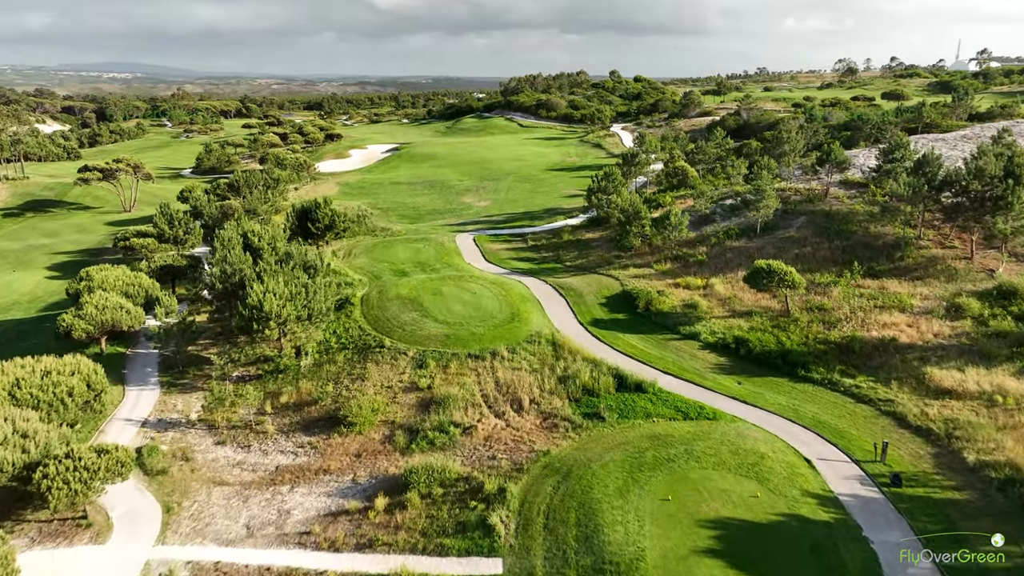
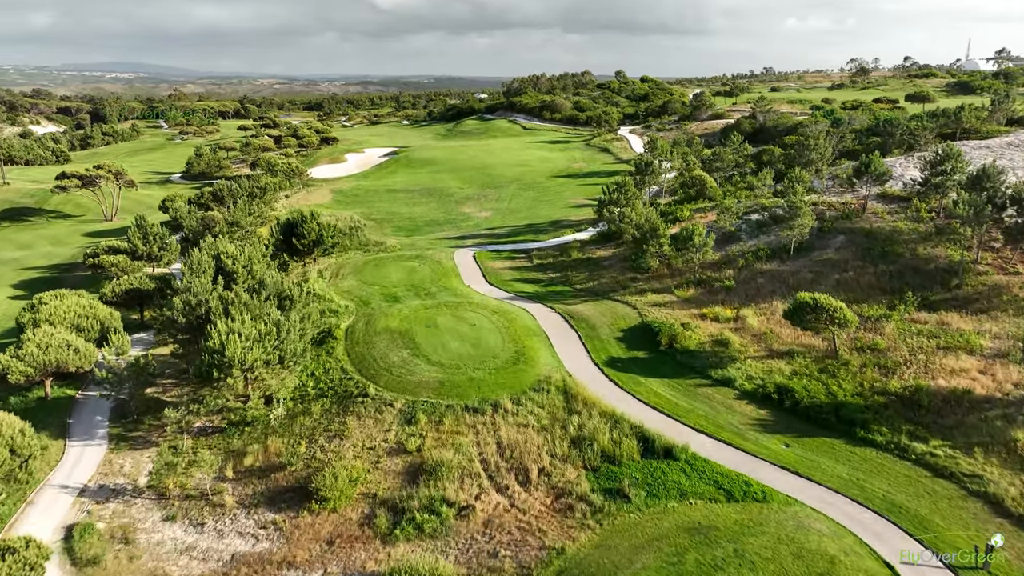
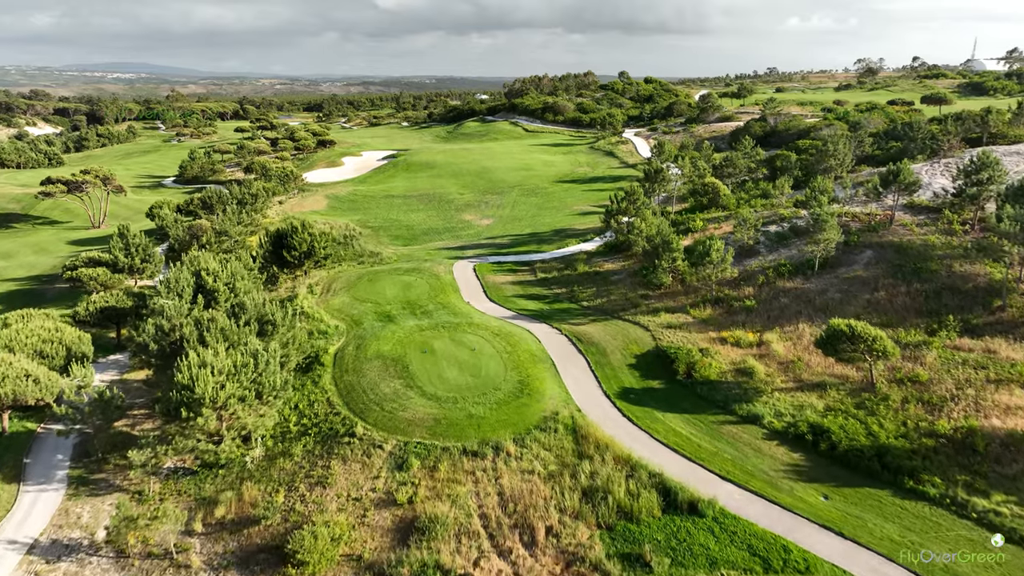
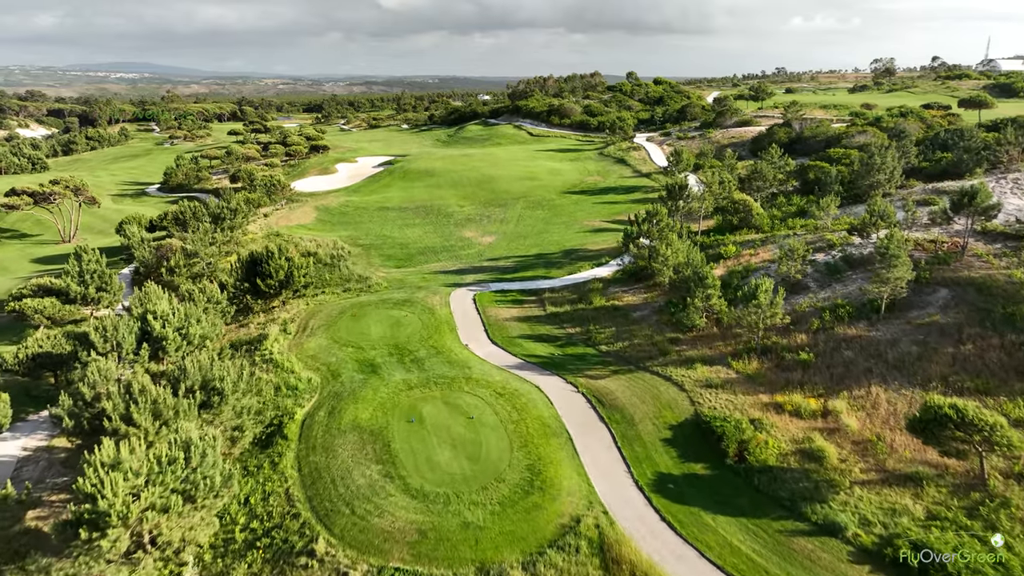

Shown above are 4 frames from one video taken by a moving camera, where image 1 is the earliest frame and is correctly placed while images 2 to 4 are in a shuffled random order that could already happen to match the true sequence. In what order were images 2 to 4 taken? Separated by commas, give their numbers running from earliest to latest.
2, 3, 4
